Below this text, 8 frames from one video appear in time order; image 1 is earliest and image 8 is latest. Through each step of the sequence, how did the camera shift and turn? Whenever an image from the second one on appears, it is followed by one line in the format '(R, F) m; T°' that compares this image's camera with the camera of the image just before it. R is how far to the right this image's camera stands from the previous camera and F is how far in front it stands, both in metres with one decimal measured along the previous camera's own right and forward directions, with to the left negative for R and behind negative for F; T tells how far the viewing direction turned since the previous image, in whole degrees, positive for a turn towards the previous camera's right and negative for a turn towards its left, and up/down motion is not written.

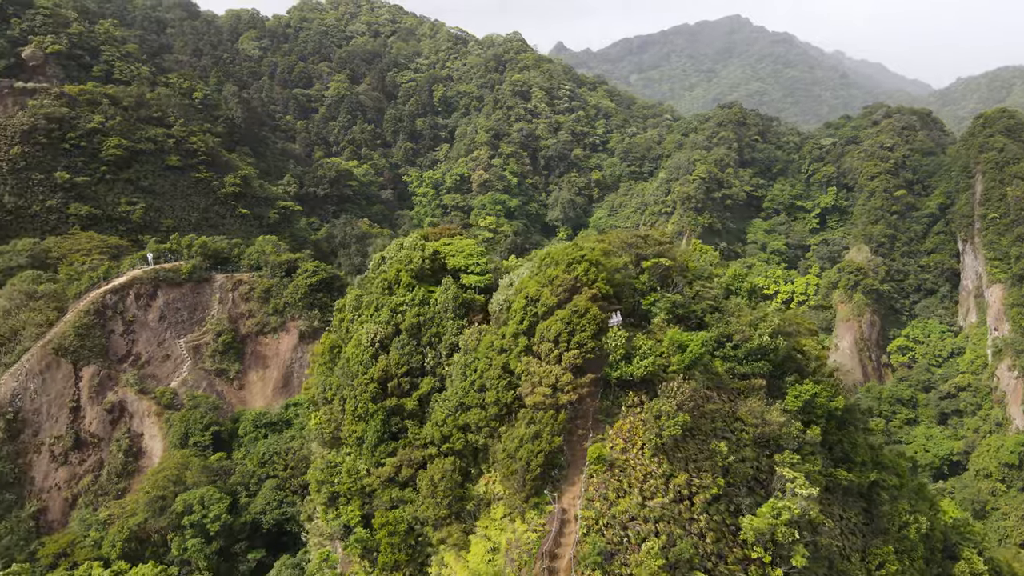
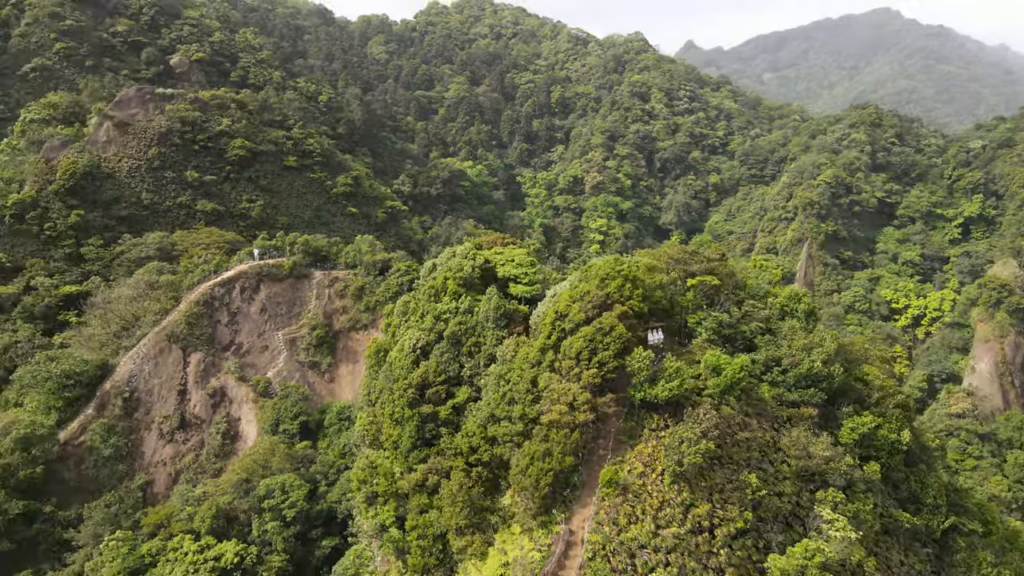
(+1.0, +0.1) m; -9°
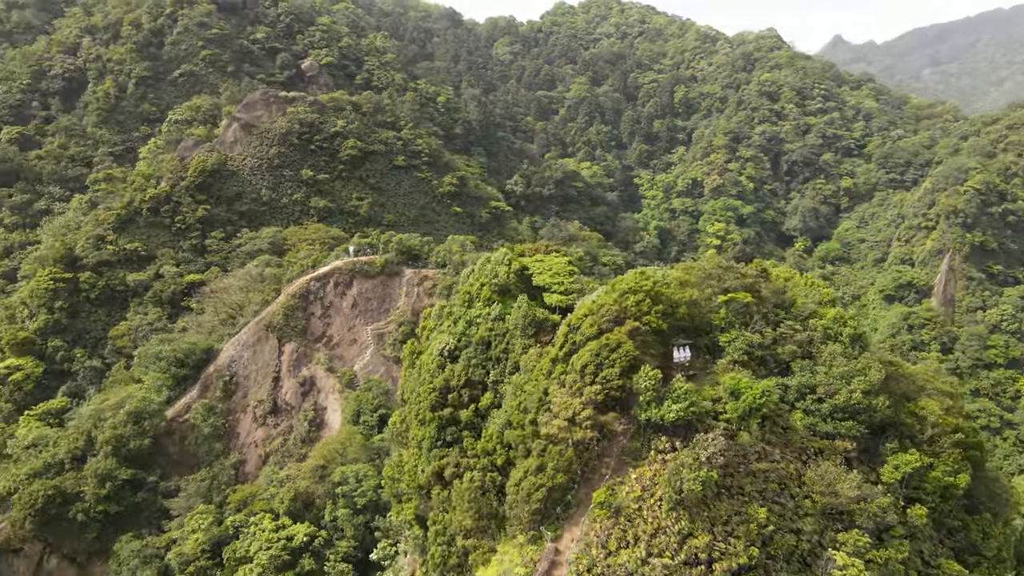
(+1.2, +0.2) m; -10°
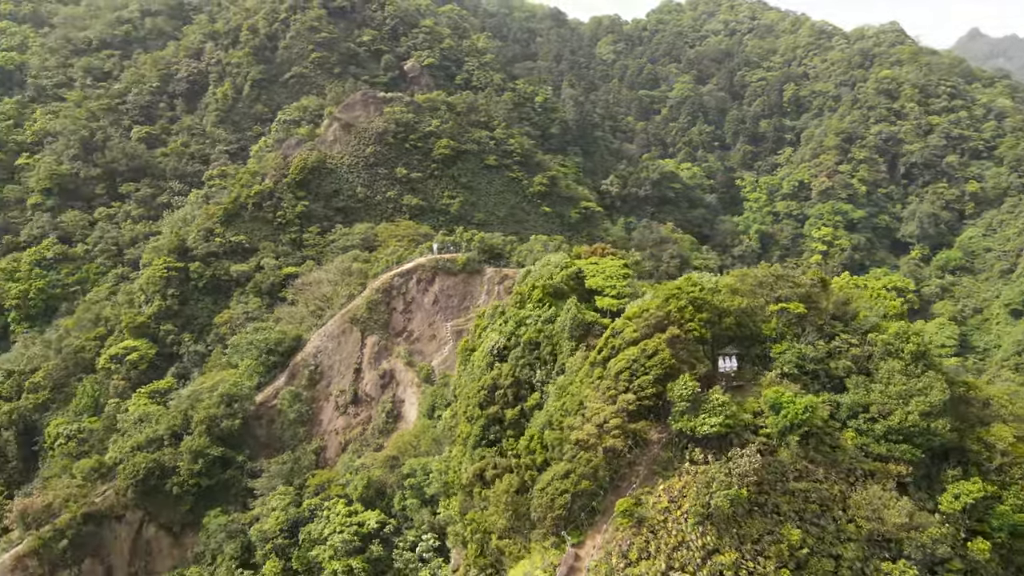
(+0.7, 0.0) m; -8°
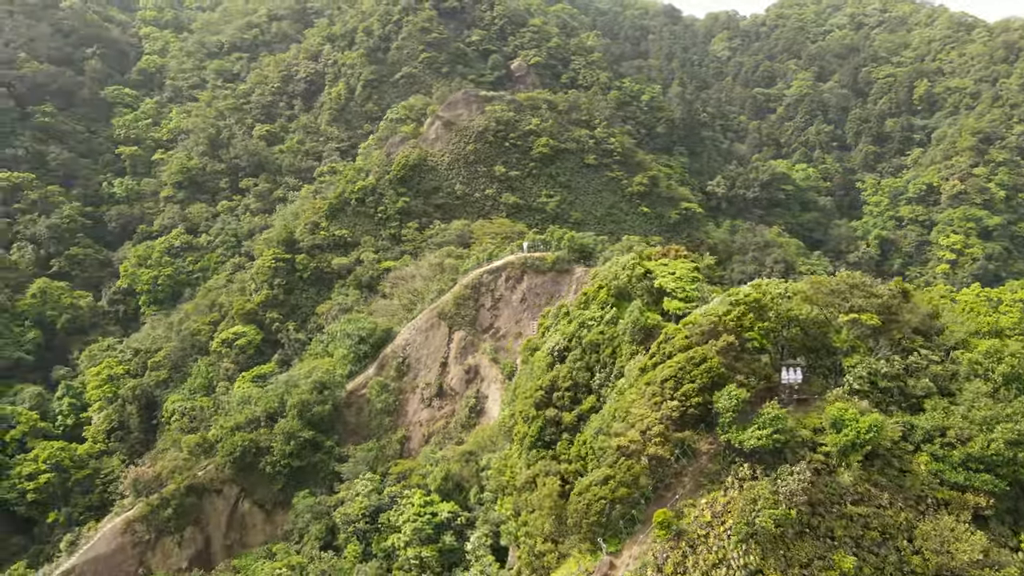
(+0.6, +0.1) m; -8°
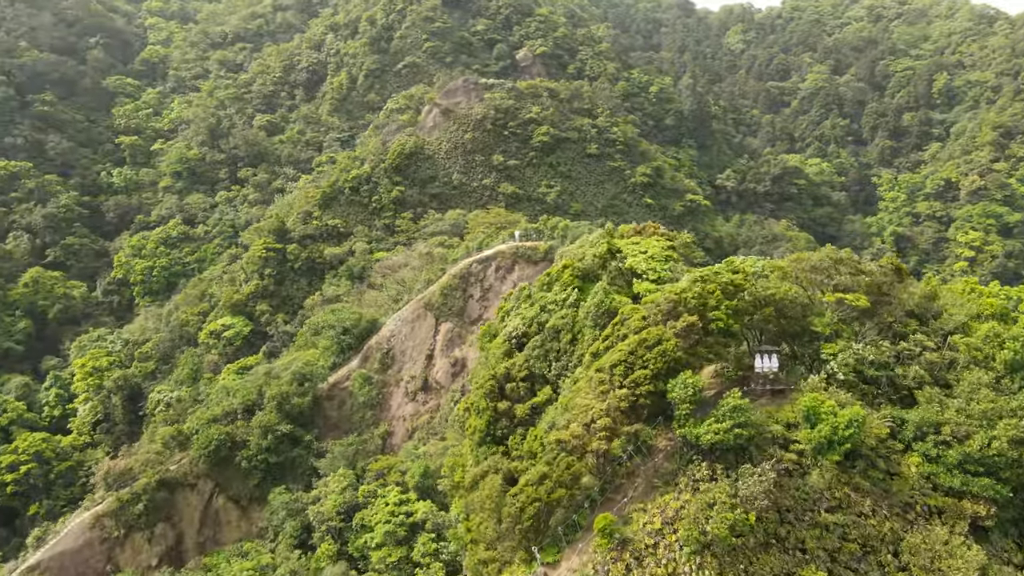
(+0.7, +0.9) m; -1°
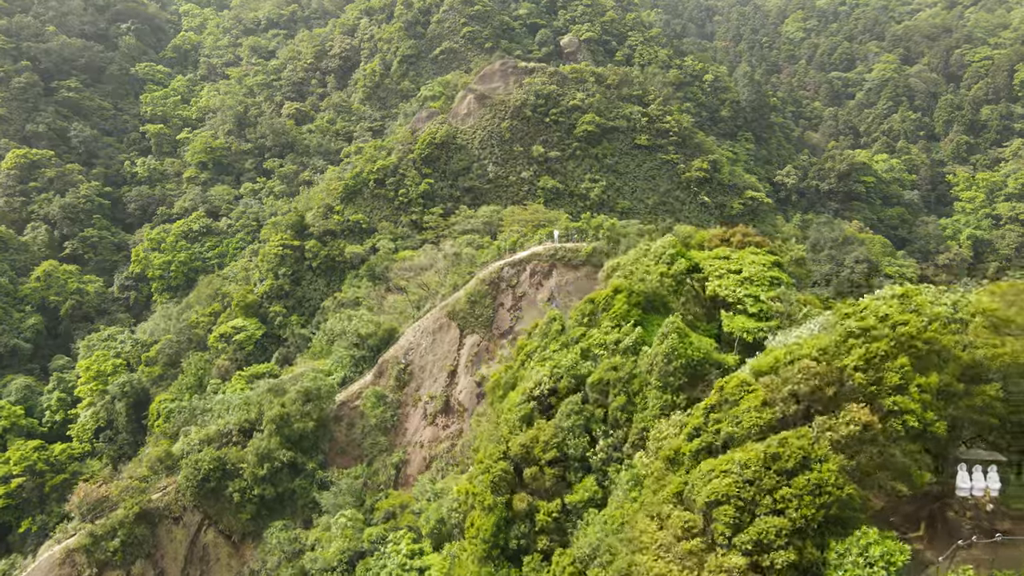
(+0.1, +2.9) m; -3°
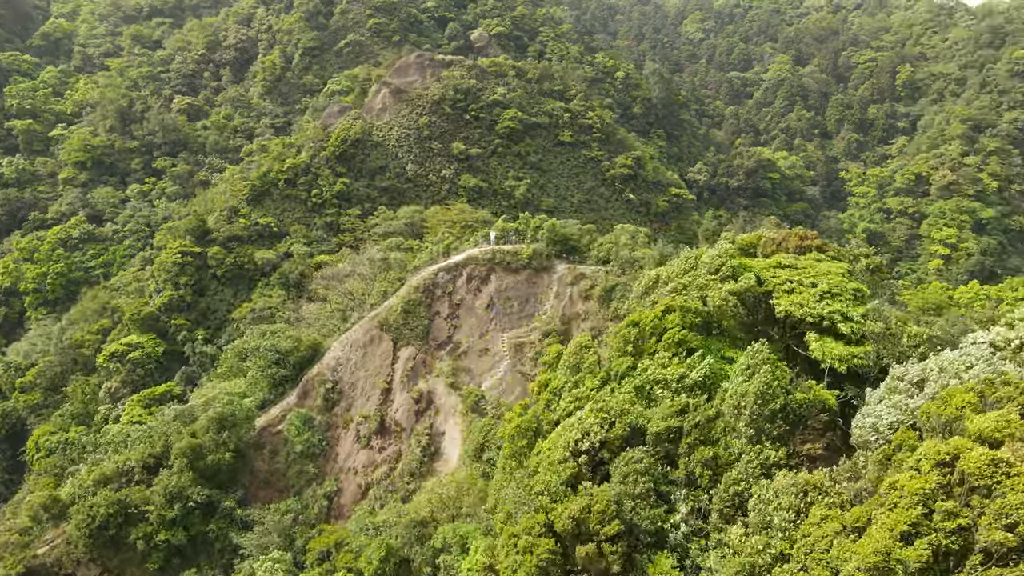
(-0.8, +1.4) m; +8°
